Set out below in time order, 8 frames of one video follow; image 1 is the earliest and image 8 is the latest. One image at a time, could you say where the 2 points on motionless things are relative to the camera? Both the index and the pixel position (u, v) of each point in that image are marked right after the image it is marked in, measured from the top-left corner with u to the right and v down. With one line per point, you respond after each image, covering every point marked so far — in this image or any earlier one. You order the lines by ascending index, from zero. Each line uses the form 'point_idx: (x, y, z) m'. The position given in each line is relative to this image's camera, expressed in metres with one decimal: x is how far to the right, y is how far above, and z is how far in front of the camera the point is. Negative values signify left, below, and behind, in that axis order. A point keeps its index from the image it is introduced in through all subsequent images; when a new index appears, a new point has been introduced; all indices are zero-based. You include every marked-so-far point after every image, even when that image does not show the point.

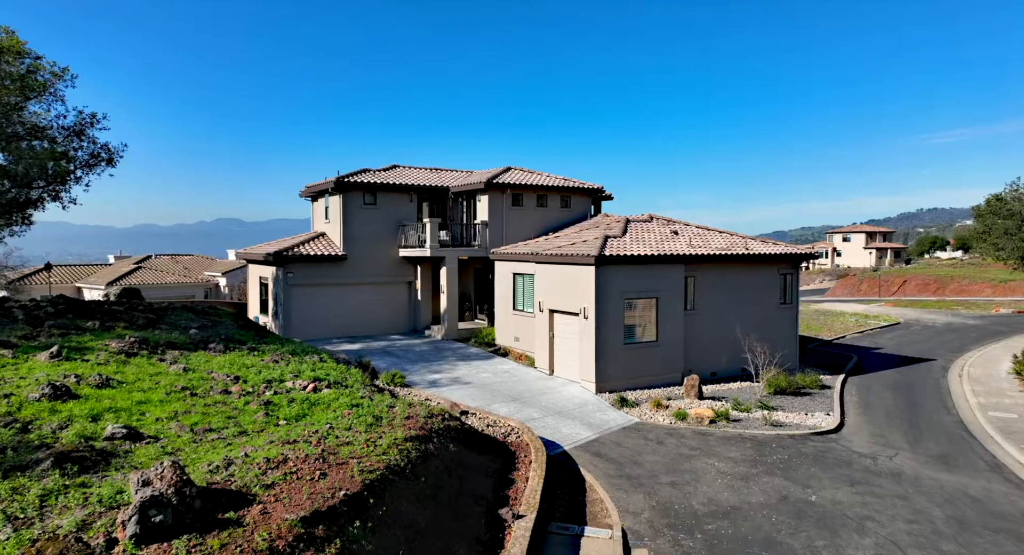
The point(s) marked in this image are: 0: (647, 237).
0: (+4.1, +1.2, +20.1) m
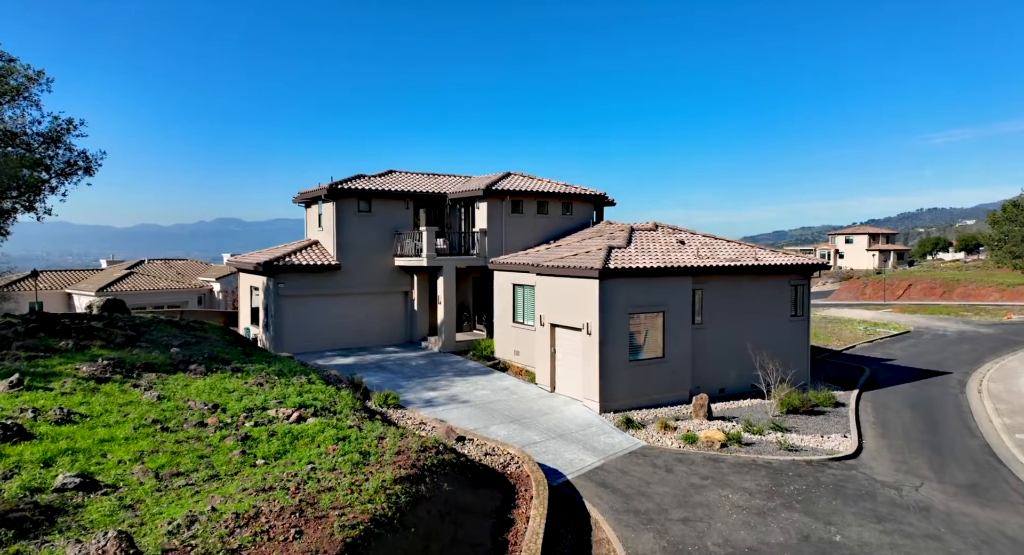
0: (+4.1, +0.9, +19.2) m
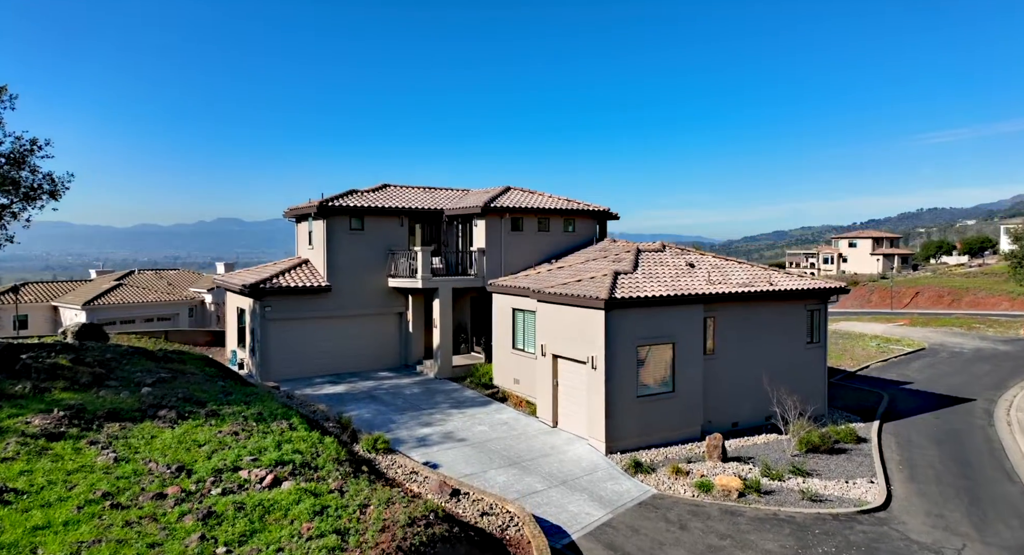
0: (+4.1, +0.2, +18.1) m
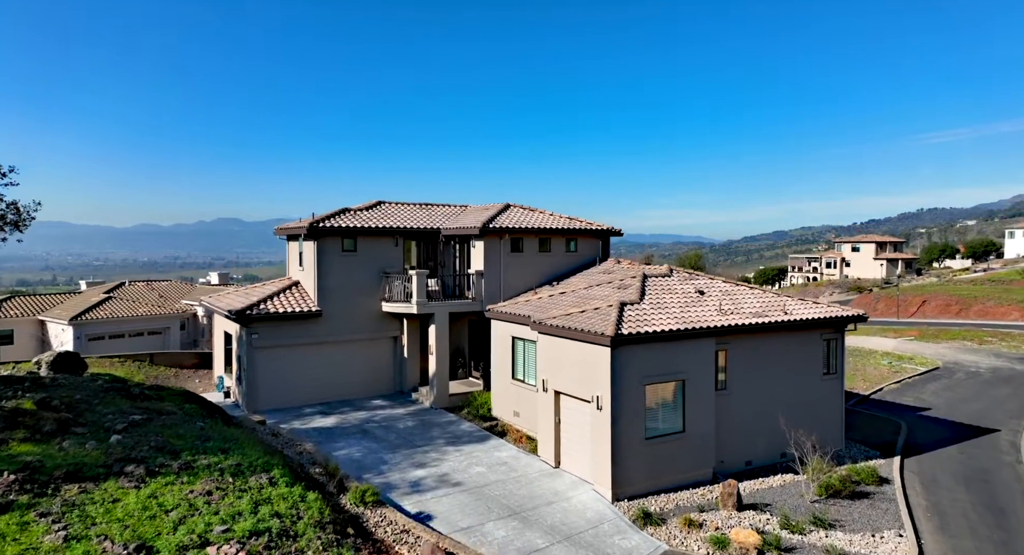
0: (+4.1, -0.6, +17.0) m
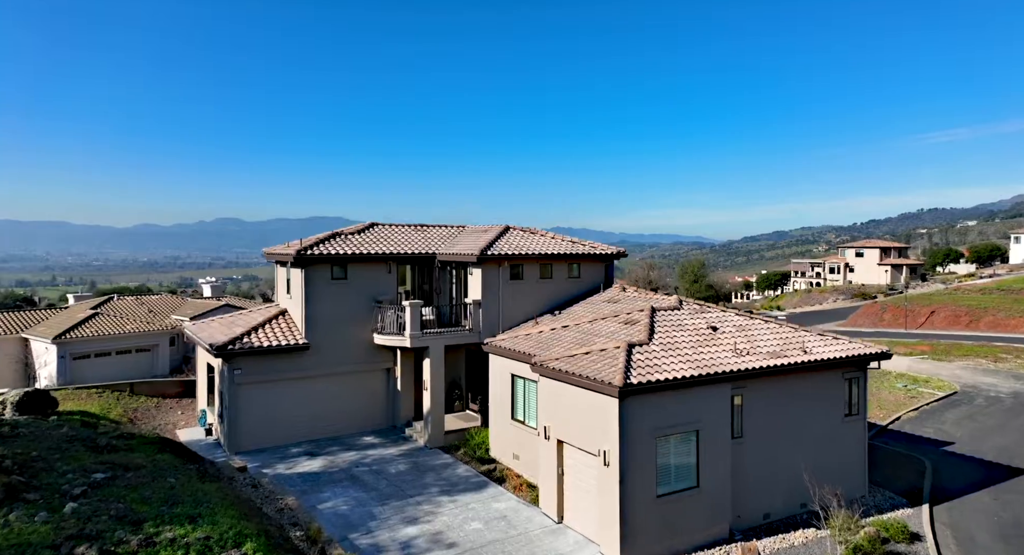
0: (+4.1, -1.5, +15.8) m
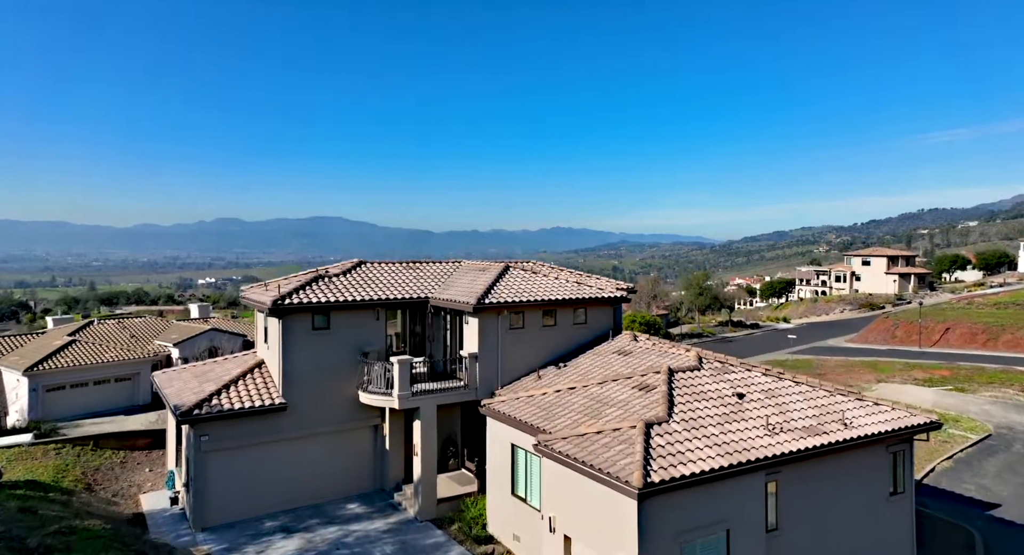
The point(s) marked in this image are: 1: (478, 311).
0: (+4.1, -2.8, +13.8) m
1: (-0.9, -0.9, +17.5) m
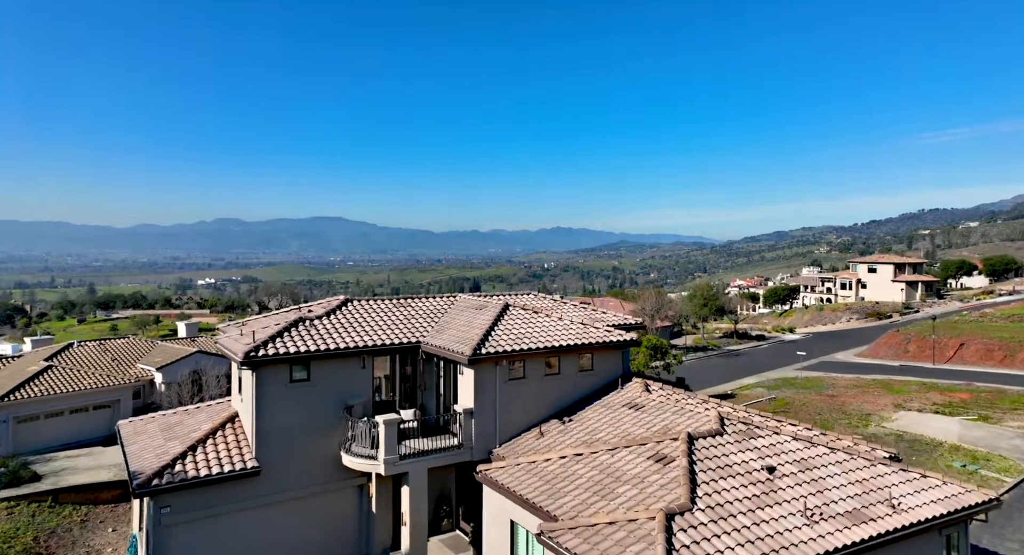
0: (+4.1, -4.0, +12.0) m
1: (-0.9, -2.0, +15.7) m
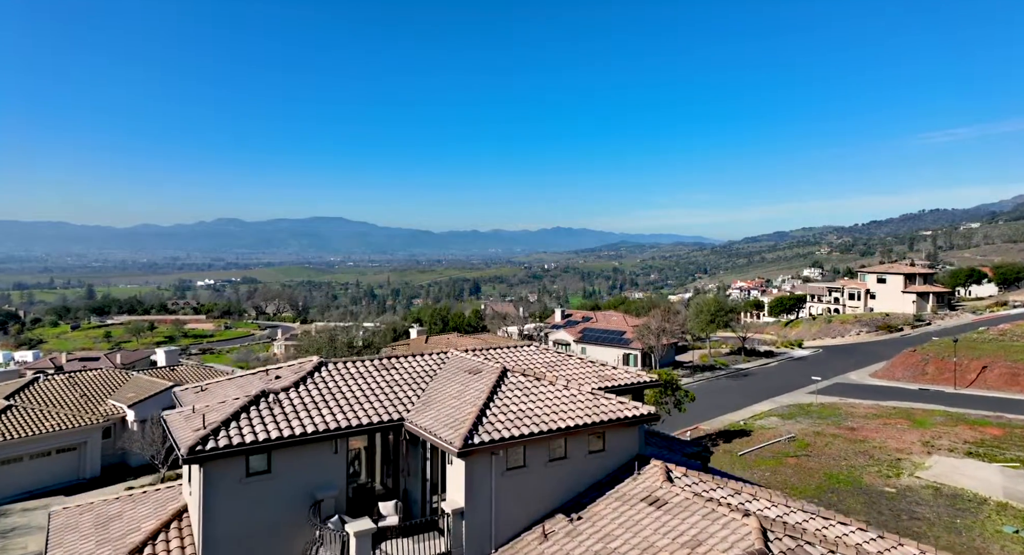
0: (+4.0, -5.5, +9.4) m
1: (-1.0, -3.6, +13.1) m
